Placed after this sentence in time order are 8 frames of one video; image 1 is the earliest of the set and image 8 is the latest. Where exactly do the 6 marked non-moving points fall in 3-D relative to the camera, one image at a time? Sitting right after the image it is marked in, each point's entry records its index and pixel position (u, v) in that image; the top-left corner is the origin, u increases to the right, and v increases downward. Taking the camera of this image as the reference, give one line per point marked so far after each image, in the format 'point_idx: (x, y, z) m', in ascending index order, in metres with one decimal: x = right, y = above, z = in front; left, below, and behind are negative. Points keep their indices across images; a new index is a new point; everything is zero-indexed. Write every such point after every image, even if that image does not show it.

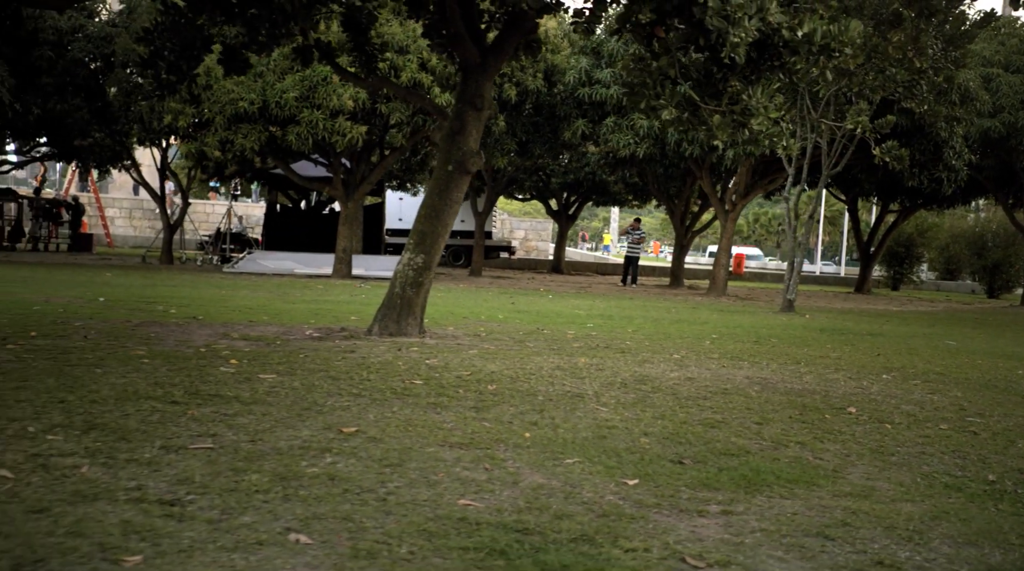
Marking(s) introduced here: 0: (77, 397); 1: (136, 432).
0: (-2.8, -0.7, +7.6) m
1: (-2.1, -0.8, +6.7) m
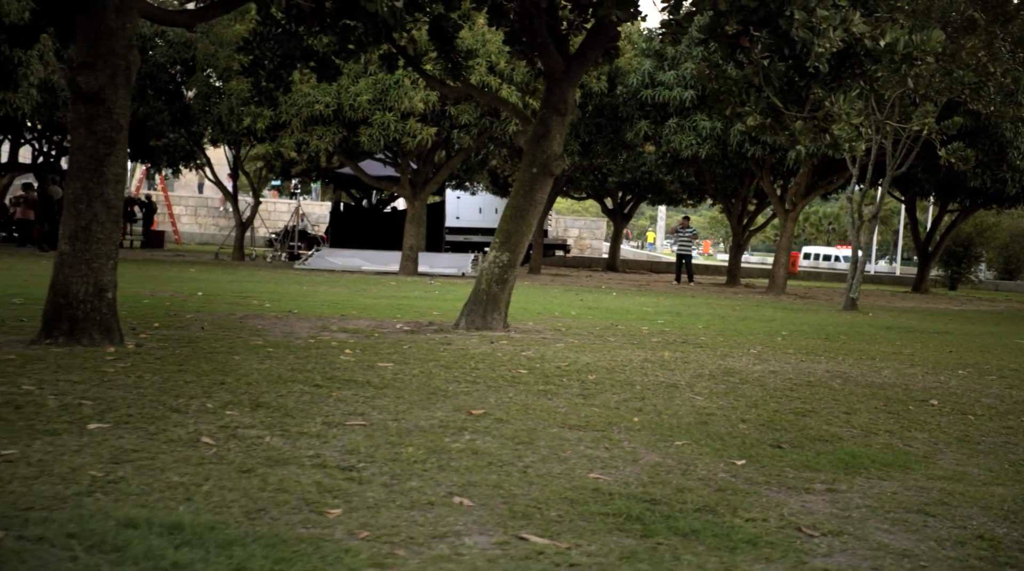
0: (-2.0, -0.7, +8.5) m
1: (-1.4, -0.8, +7.5) m
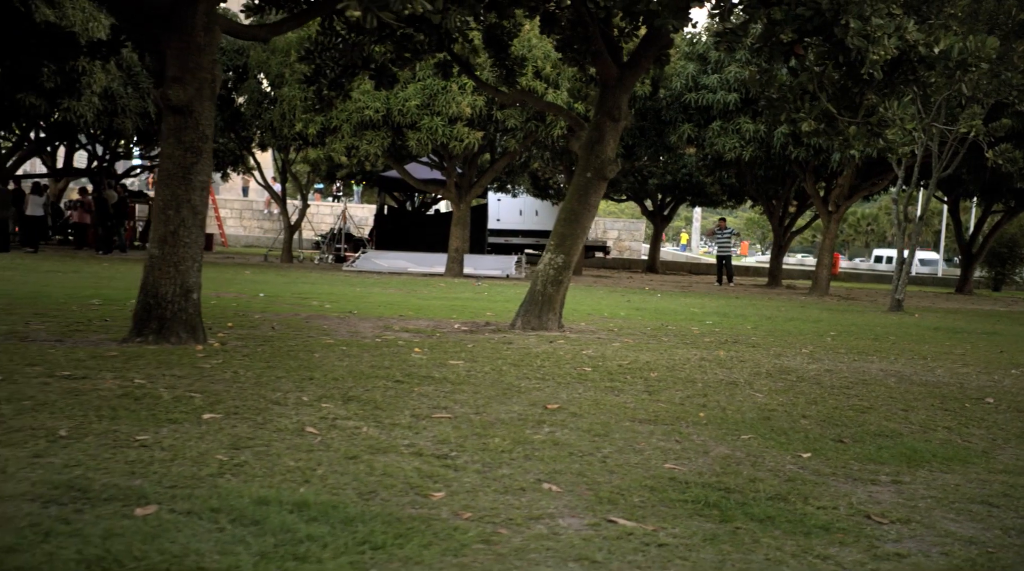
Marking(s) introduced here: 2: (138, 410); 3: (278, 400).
0: (-1.4, -0.7, +8.9) m
1: (-0.9, -0.8, +7.9) m
2: (-2.0, -0.7, +6.5) m
3: (-1.5, -0.7, +7.4) m
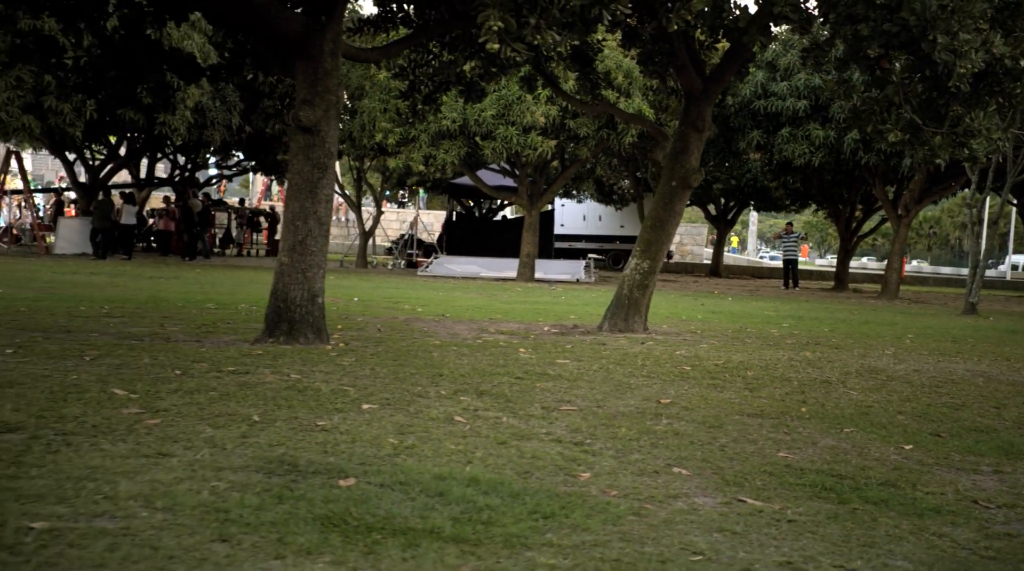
0: (-0.5, -0.7, +9.6) m
1: (0.0, -0.8, +8.6) m
2: (-1.2, -0.7, +7.2) m
3: (-0.6, -0.7, +8.1) m
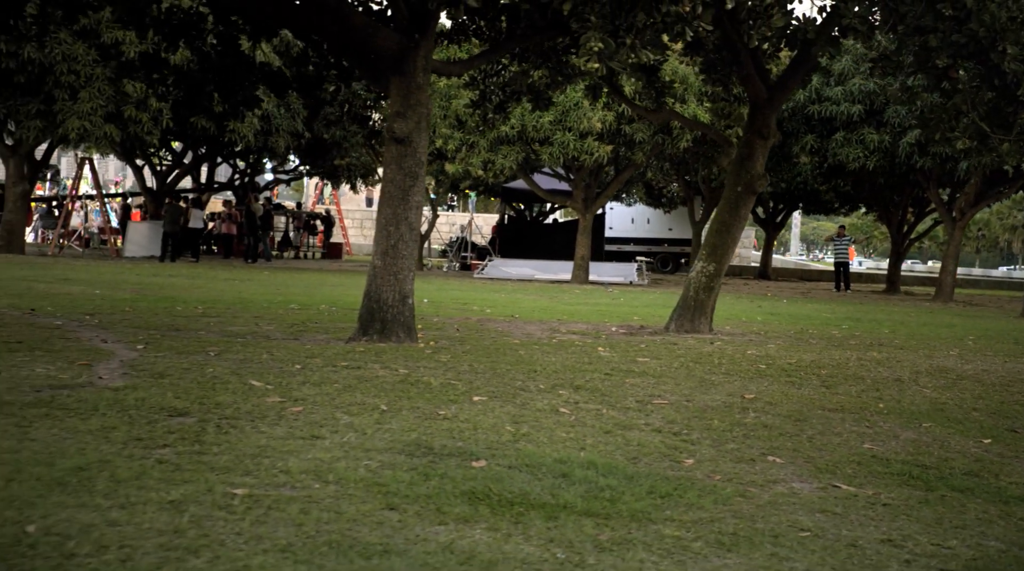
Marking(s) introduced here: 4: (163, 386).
0: (+0.2, -0.7, +10.1) m
1: (+0.7, -0.8, +9.0) m
2: (-0.6, -0.7, +7.7) m
3: (+0.1, -0.7, +8.6) m
4: (-2.0, -0.6, +6.7) m
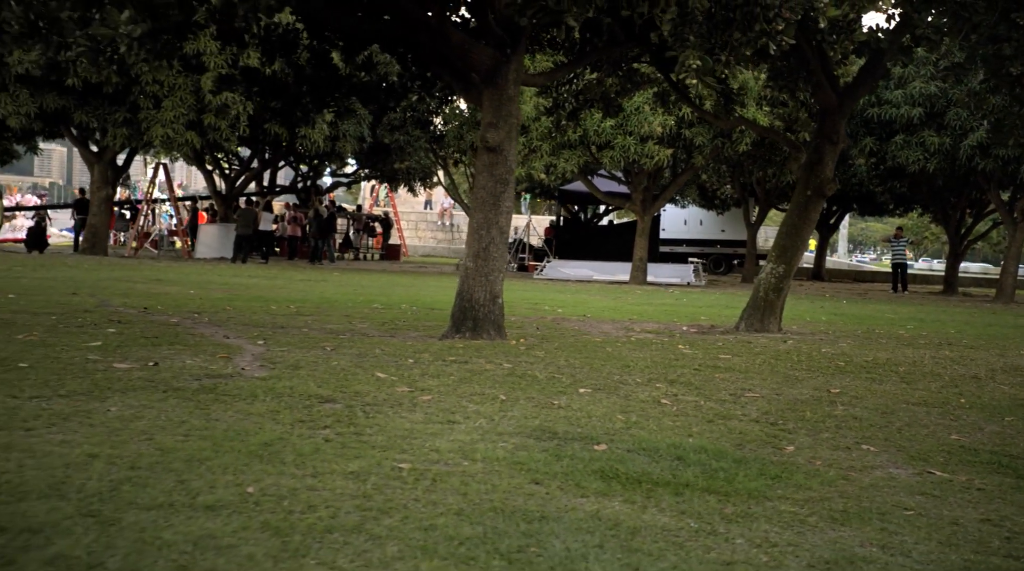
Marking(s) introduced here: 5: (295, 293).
0: (+1.0, -0.7, +10.6) m
1: (+1.5, -0.8, +9.5) m
2: (+0.1, -0.7, +8.2) m
3: (+0.8, -0.7, +9.1) m
4: (-1.3, -0.5, +7.2) m
5: (-3.5, -0.1, +19.1) m
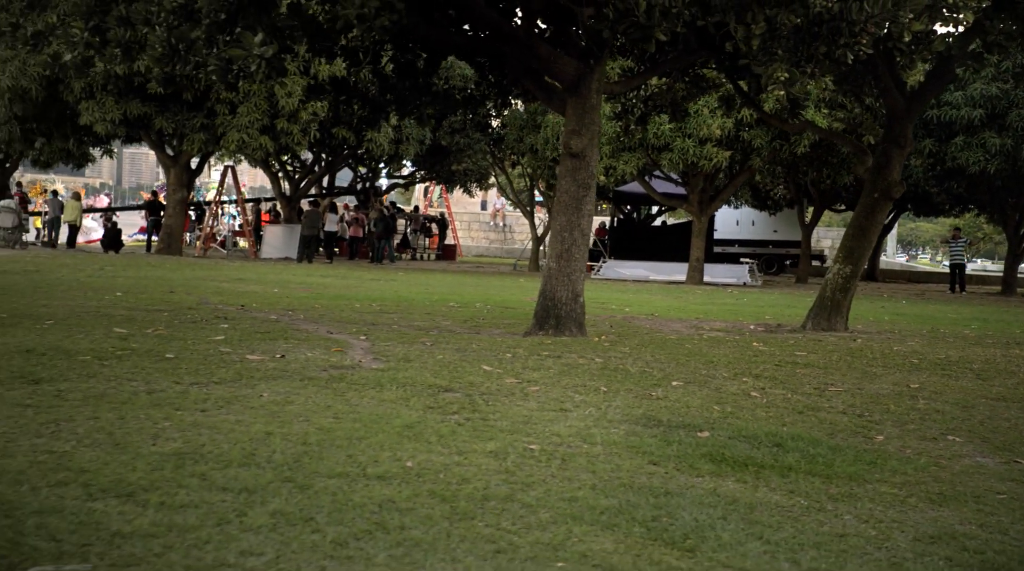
0: (+1.8, -0.7, +10.9) m
1: (+2.2, -0.8, +9.8) m
2: (+0.8, -0.7, +8.6) m
3: (+1.5, -0.7, +9.4) m
4: (-0.6, -0.5, +7.7) m
5: (-2.3, -0.1, +19.6) m
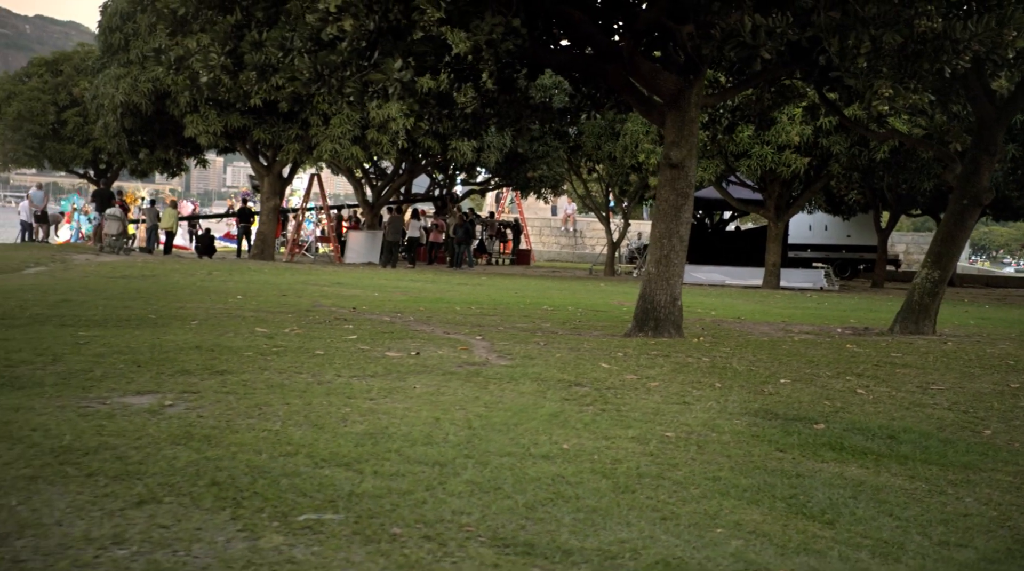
0: (+2.8, -0.7, +11.2) m
1: (+3.2, -0.8, +10.1) m
2: (+1.7, -0.7, +9.0) m
3: (+2.5, -0.7, +9.8) m
4: (+0.2, -0.5, +8.2) m
5: (-0.8, -0.2, +20.2) m
